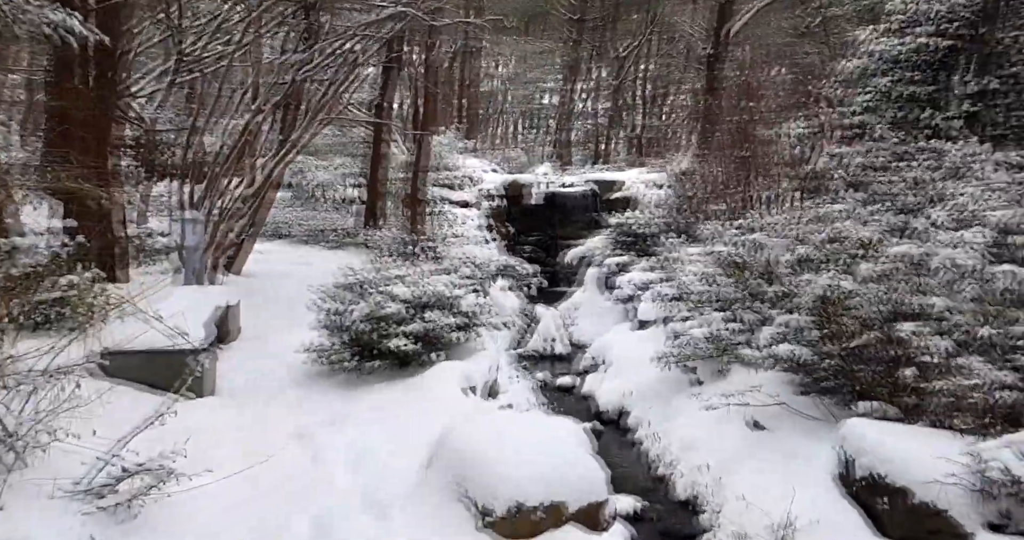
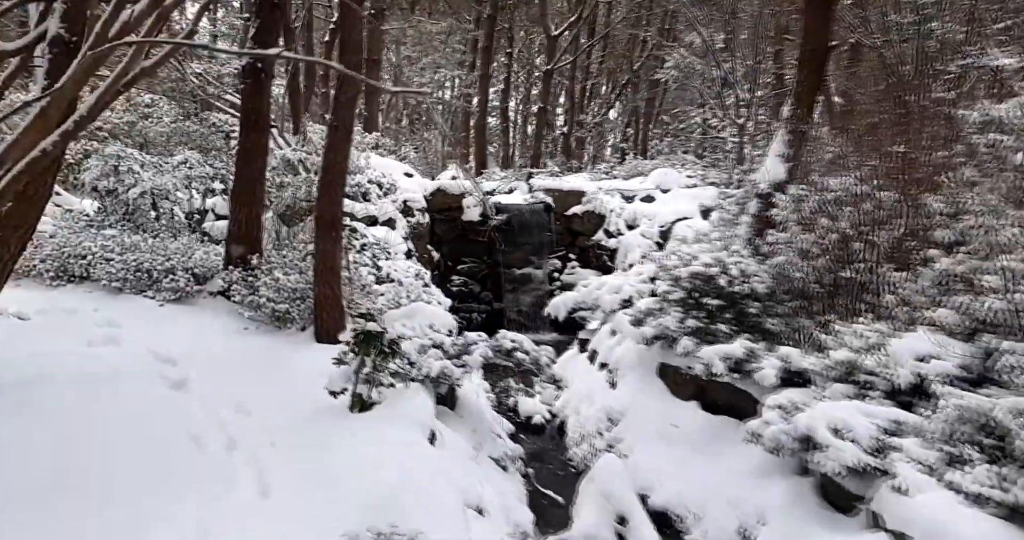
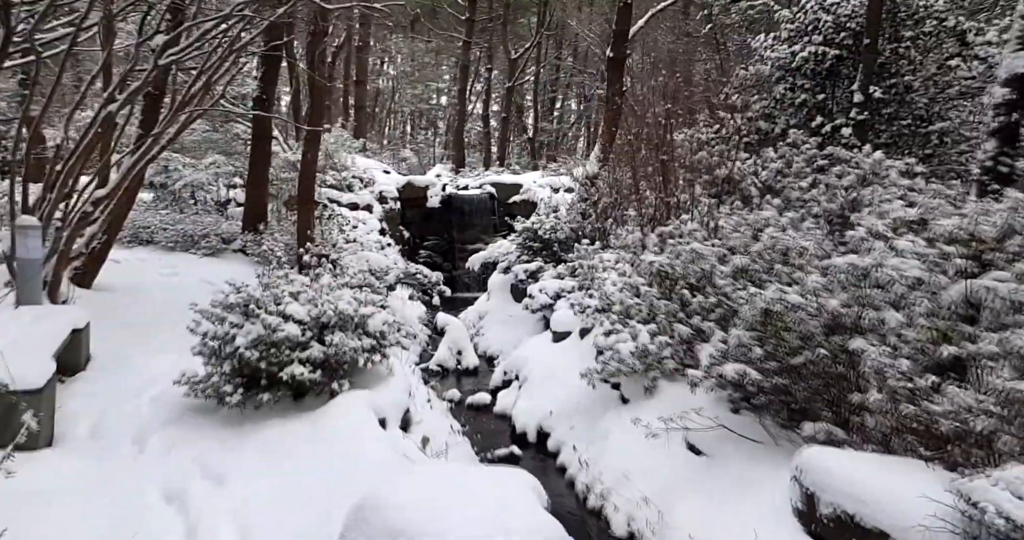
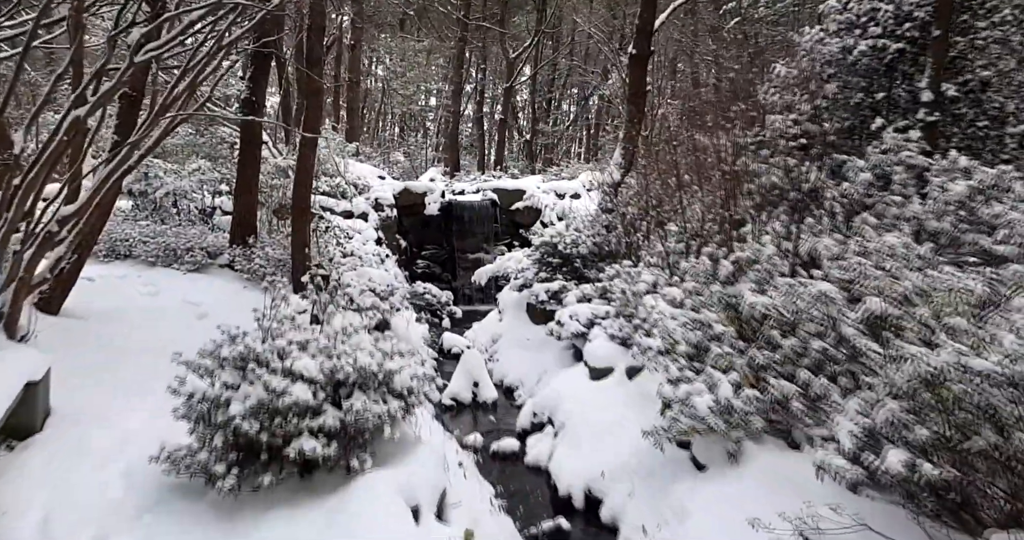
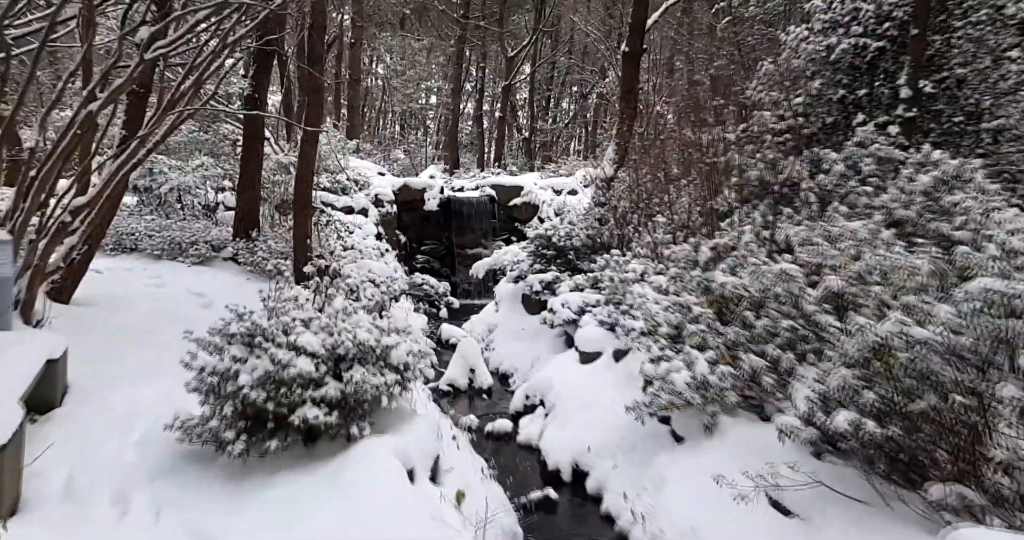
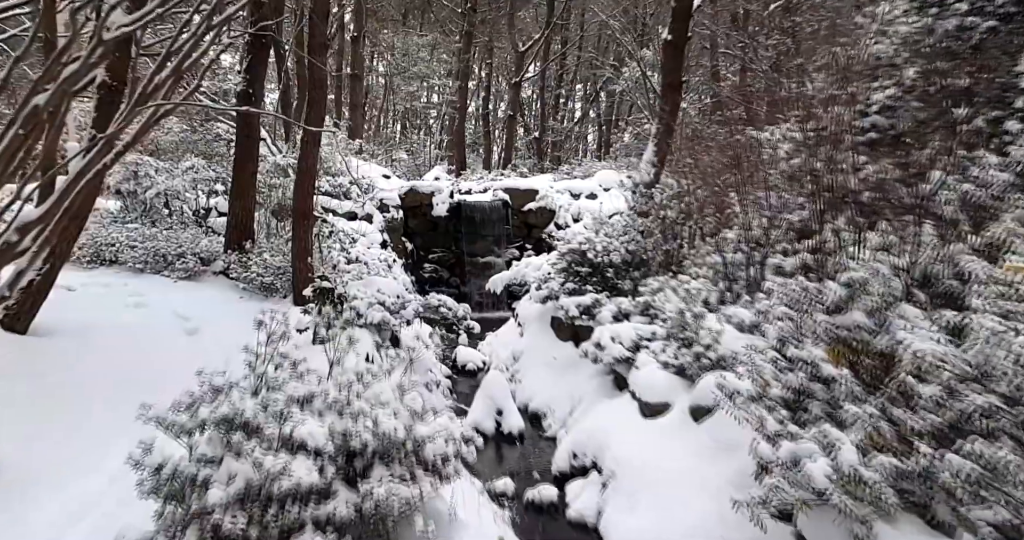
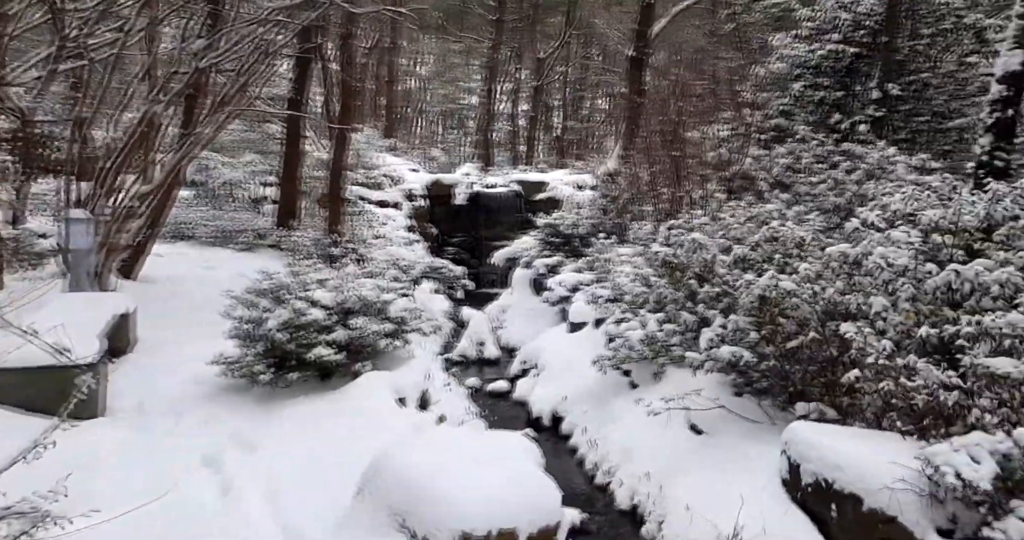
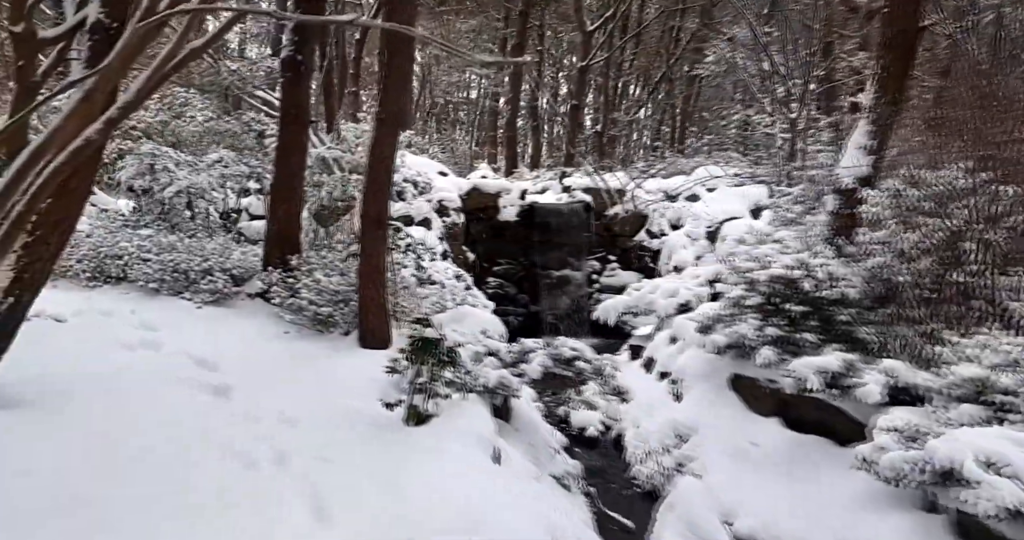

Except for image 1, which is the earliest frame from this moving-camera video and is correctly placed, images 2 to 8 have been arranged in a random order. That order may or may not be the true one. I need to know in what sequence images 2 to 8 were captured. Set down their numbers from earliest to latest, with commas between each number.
7, 3, 5, 4, 6, 2, 8
